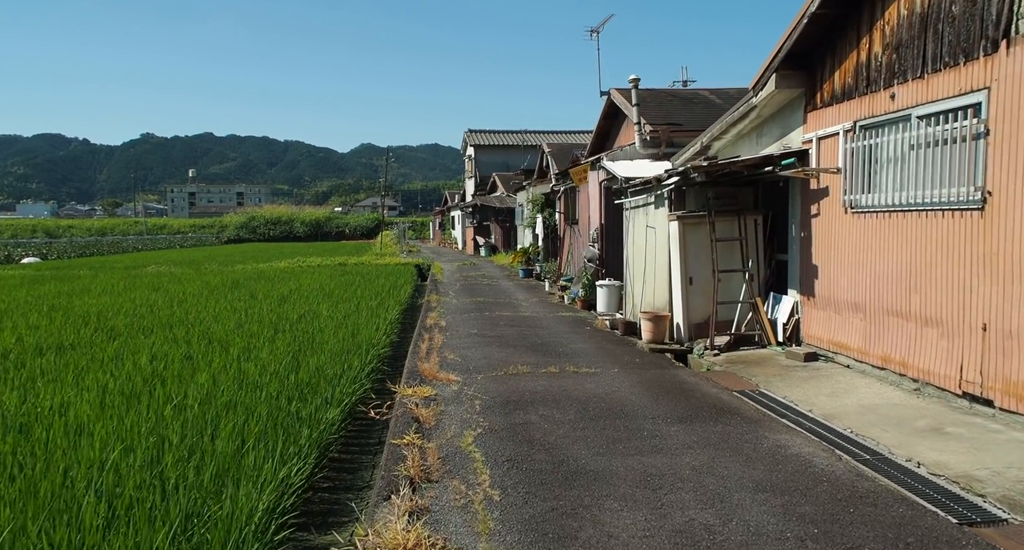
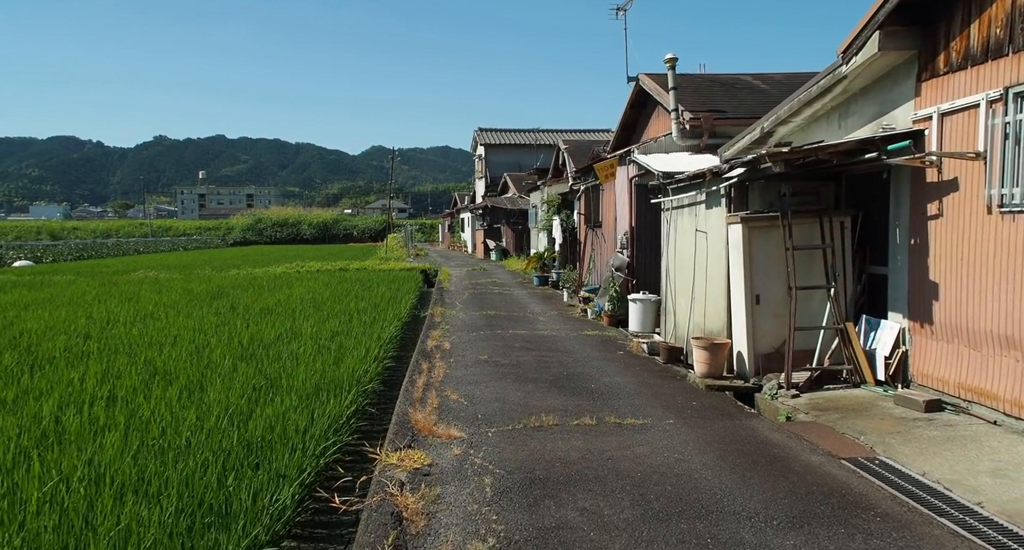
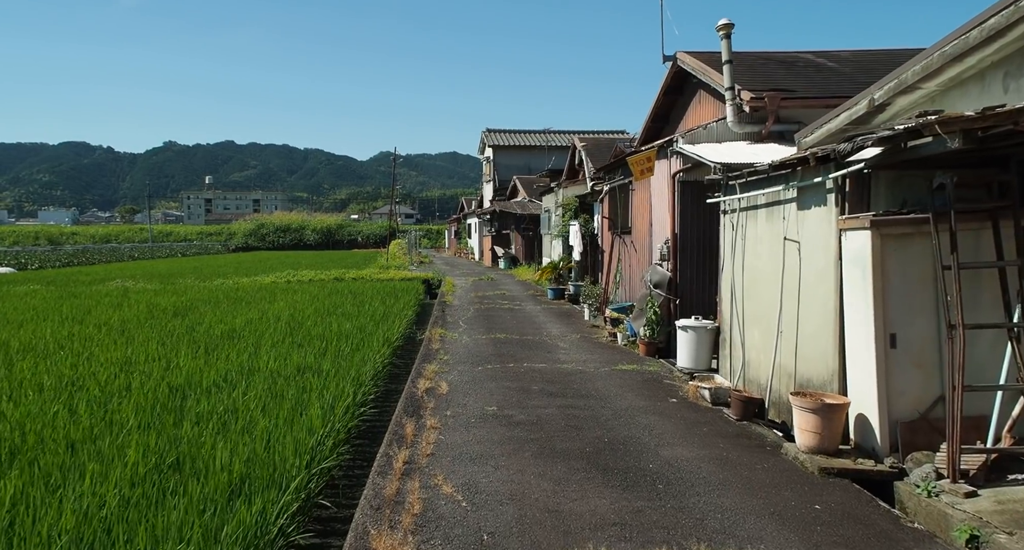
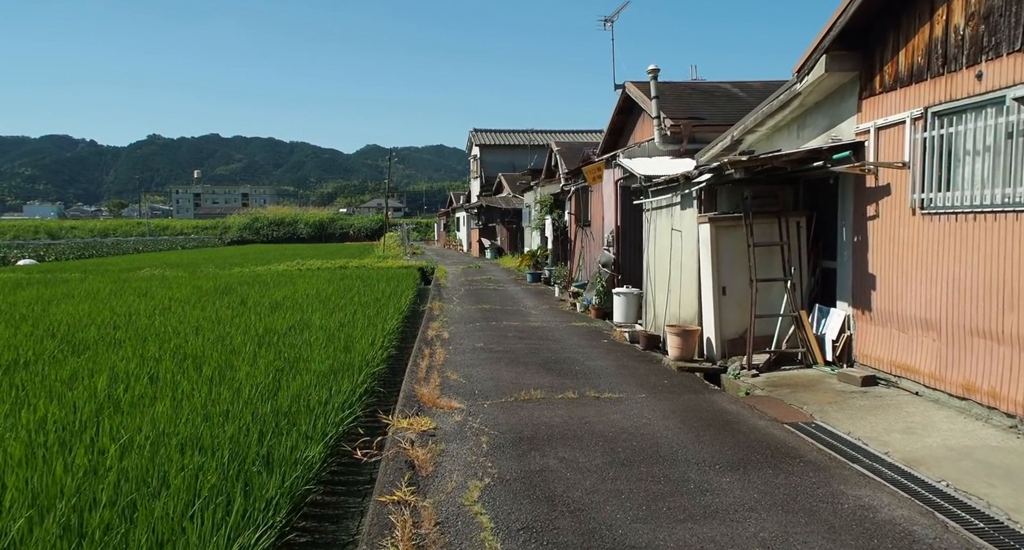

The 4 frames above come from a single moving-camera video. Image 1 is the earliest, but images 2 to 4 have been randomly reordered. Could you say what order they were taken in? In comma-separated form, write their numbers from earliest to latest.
4, 2, 3
